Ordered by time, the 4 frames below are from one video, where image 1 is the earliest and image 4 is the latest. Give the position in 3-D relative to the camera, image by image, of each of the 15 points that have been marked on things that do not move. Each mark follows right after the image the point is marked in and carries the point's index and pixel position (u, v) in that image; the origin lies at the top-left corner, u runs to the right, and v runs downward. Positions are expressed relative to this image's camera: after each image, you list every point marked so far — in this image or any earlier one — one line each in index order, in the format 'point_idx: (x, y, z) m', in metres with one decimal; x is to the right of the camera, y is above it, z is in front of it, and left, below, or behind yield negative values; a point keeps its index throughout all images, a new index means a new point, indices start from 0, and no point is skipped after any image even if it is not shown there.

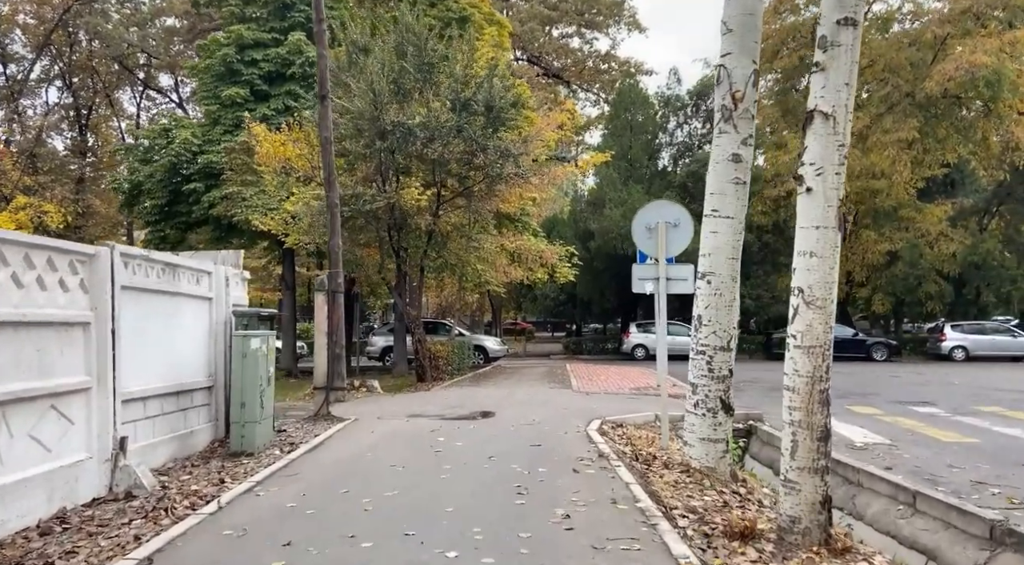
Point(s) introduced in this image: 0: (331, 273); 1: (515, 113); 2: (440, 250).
0: (-2.5, +0.1, +11.5) m
1: (+0.1, +3.8, +18.6) m
2: (-1.7, +0.8, +19.3) m
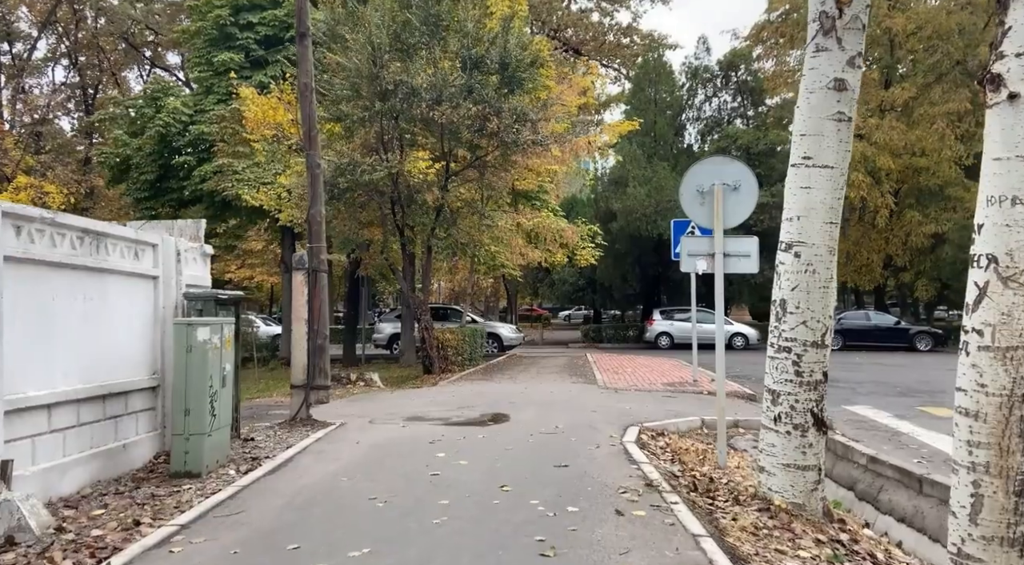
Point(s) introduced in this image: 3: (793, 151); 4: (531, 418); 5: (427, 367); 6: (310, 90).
0: (-2.3, +0.4, +9.5) m
1: (+0.4, +4.2, +16.5) m
2: (-1.3, +1.2, +17.4) m
3: (+1.9, +0.9, +5.7) m
4: (+0.2, -1.6, +10.0) m
5: (-1.9, -1.9, +18.1) m
6: (-2.3, +2.2, +9.5) m
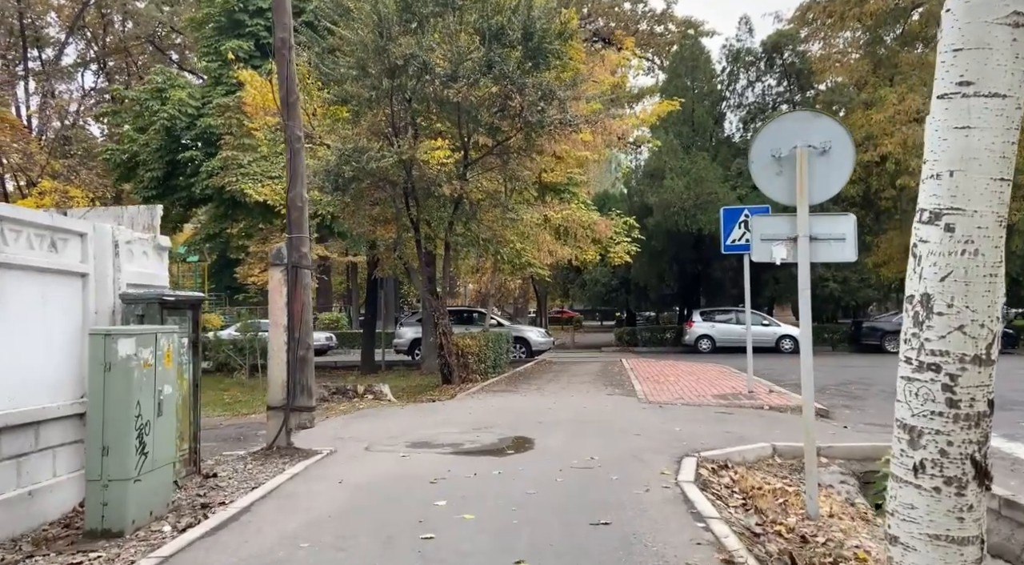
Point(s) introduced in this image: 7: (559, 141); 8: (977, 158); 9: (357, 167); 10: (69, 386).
0: (-2.1, +0.4, +7.8) m
1: (+0.9, +4.2, +14.8) m
2: (-0.8, +1.2, +15.6) m
3: (+2.0, +1.0, +3.9) m
4: (+0.5, -1.6, +8.2) m
5: (-1.3, -1.9, +16.4) m
6: (-2.1, +2.2, +7.9) m
7: (+0.9, +2.6, +15.1) m
8: (+2.1, +0.6, +3.7) m
9: (-2.6, +2.0, +14.1) m
10: (-3.2, -0.7, +5.9) m
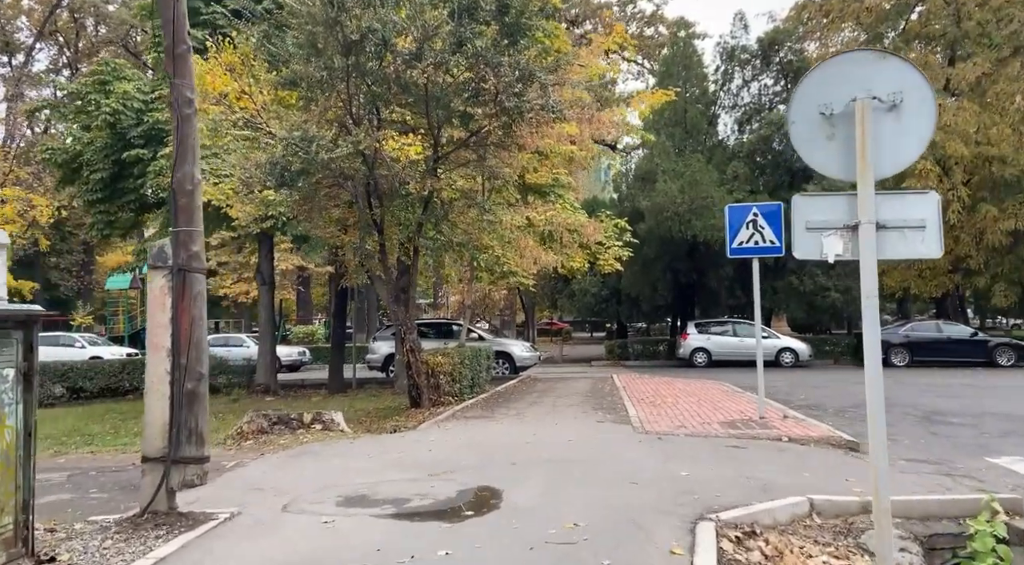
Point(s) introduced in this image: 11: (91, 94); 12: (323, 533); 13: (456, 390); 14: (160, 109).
0: (-2.4, +0.3, +6.0) m
1: (+0.5, +4.1, +13.0) m
2: (-1.2, +1.0, +13.8) m
3: (+1.7, +1.0, +2.1) m
4: (+0.2, -1.7, +6.3) m
5: (-1.7, -2.0, +14.5) m
6: (-2.4, +2.2, +6.0) m
7: (+0.5, +2.4, +13.3) m
8: (+1.8, +0.6, +1.9) m
9: (-3.0, +1.8, +12.2) m
10: (-3.5, -0.8, +4.1) m
11: (-10.1, +4.5, +19.9) m
12: (-1.3, -1.7, +5.6) m
13: (-1.0, -2.0, +15.6) m
14: (-8.2, +4.0, +19.3) m
